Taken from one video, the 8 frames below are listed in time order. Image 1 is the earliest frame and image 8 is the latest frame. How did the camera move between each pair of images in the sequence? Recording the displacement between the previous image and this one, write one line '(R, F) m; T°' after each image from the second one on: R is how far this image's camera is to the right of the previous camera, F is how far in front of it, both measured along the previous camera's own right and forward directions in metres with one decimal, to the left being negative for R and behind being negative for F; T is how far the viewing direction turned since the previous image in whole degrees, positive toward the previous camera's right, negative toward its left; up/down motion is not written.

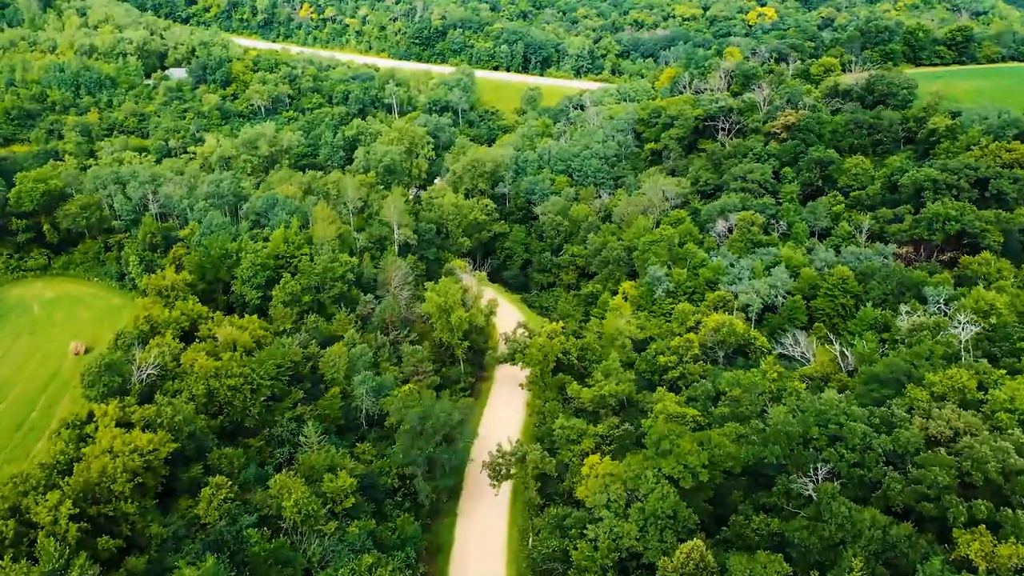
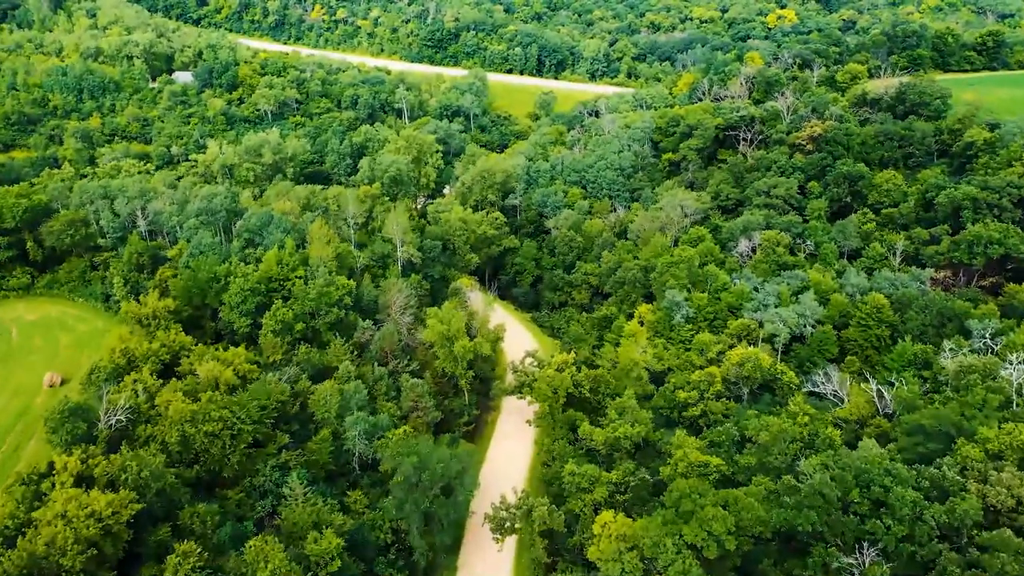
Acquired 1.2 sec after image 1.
(+0.4, +4.3) m; -1°
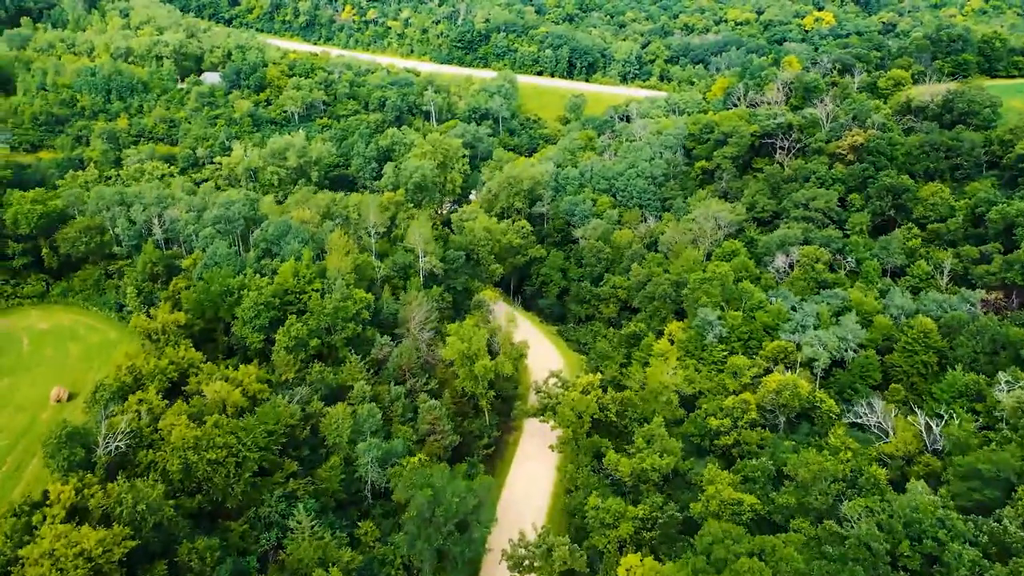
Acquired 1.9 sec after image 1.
(+0.3, +2.7) m; -2°
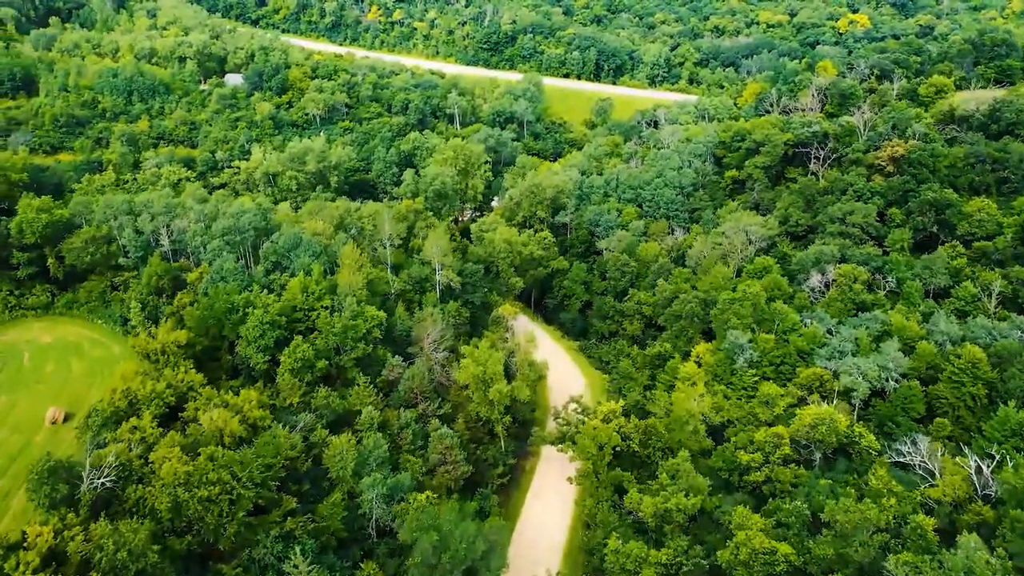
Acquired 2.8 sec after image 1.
(+0.4, +3.0) m; -2°
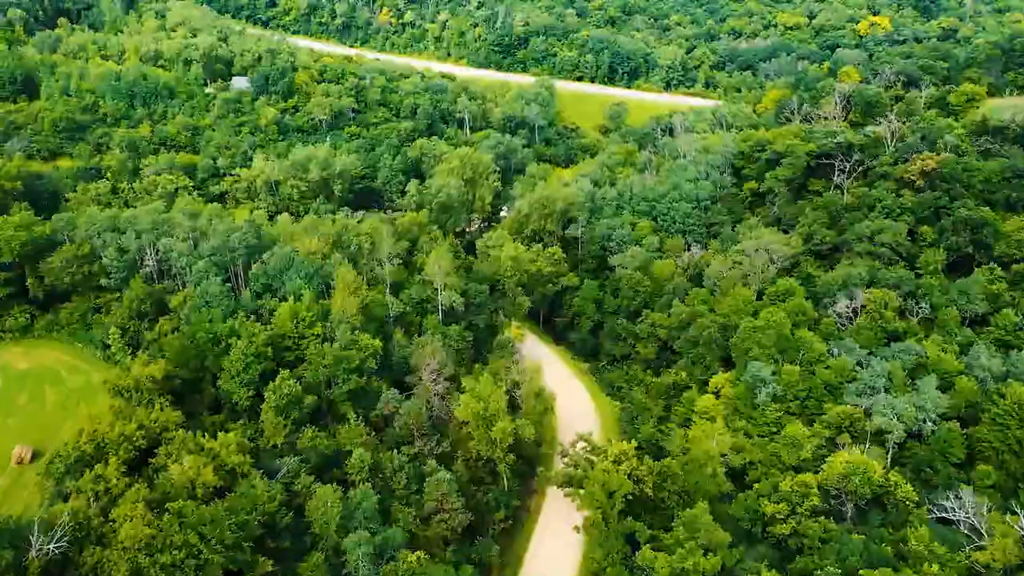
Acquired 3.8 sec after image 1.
(+0.5, +4.0) m; -1°
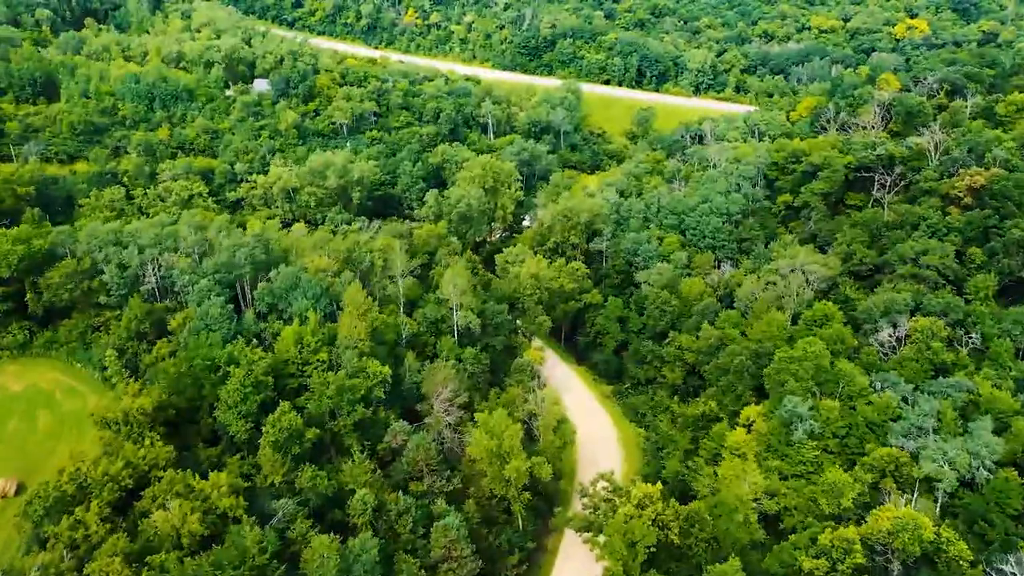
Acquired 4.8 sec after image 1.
(+0.4, +3.5) m; -2°
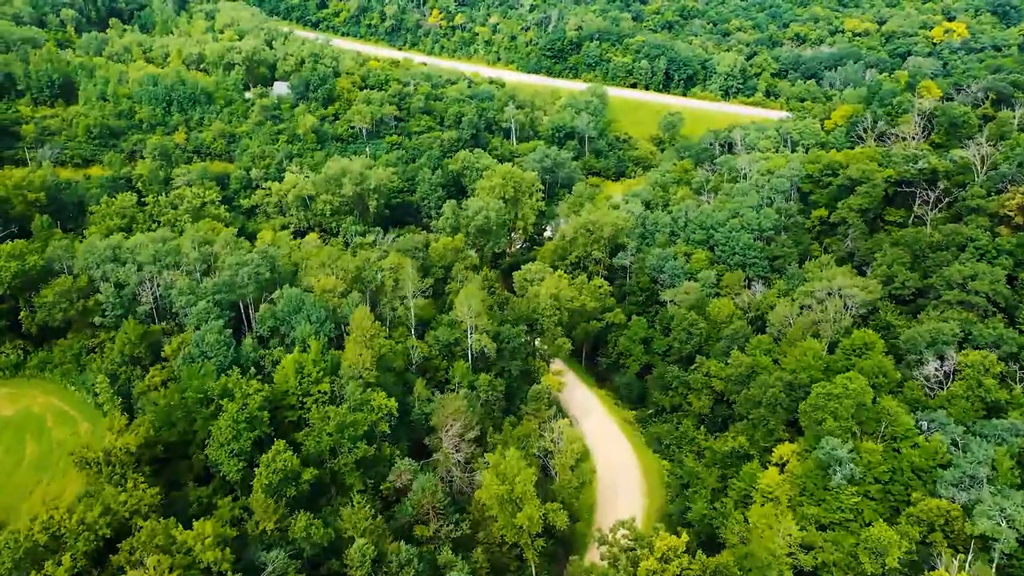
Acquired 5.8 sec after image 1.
(+0.4, +3.6) m; -2°
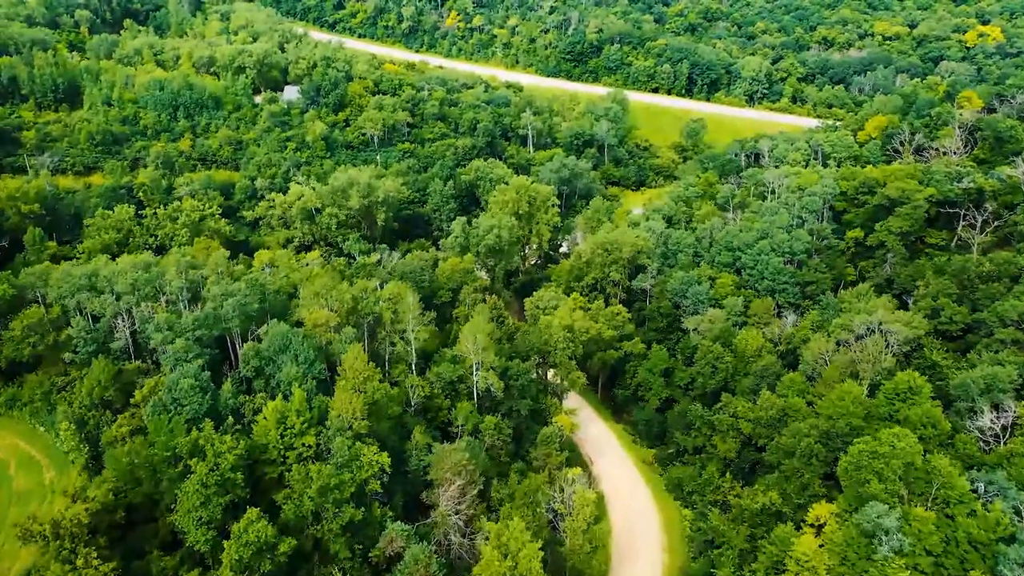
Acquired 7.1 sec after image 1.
(+0.6, +4.9) m; -1°
